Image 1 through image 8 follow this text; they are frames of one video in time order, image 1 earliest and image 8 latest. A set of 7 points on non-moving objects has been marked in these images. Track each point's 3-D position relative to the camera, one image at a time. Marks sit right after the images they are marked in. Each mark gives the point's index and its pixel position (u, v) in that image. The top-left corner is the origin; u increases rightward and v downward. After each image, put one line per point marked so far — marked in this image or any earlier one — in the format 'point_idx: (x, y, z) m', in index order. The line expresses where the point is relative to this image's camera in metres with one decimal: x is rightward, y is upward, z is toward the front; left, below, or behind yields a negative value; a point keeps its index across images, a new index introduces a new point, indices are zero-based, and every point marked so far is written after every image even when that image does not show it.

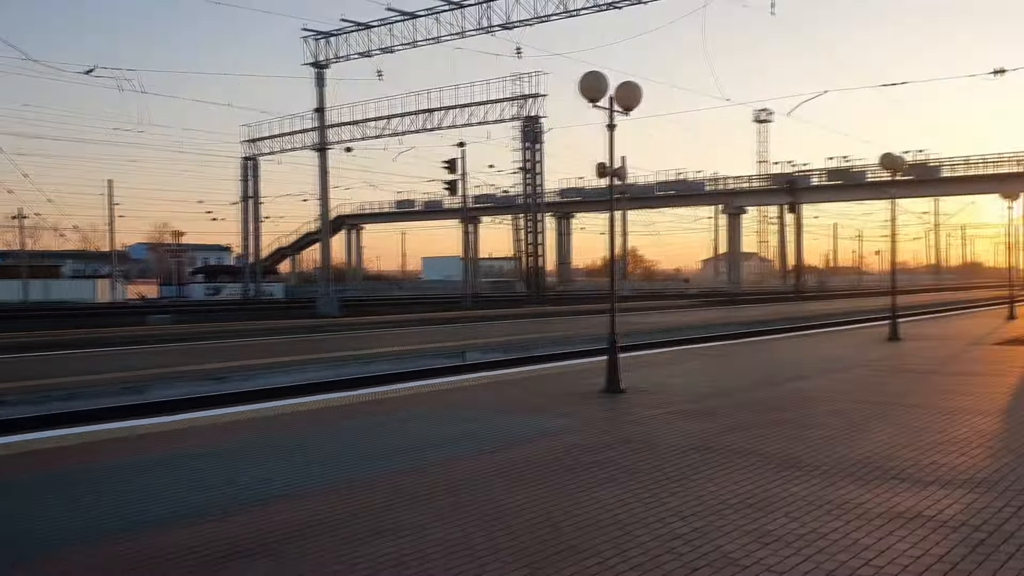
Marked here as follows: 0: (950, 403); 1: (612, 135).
0: (+5.3, -1.4, +11.8) m
1: (+1.3, +2.1, +12.9) m
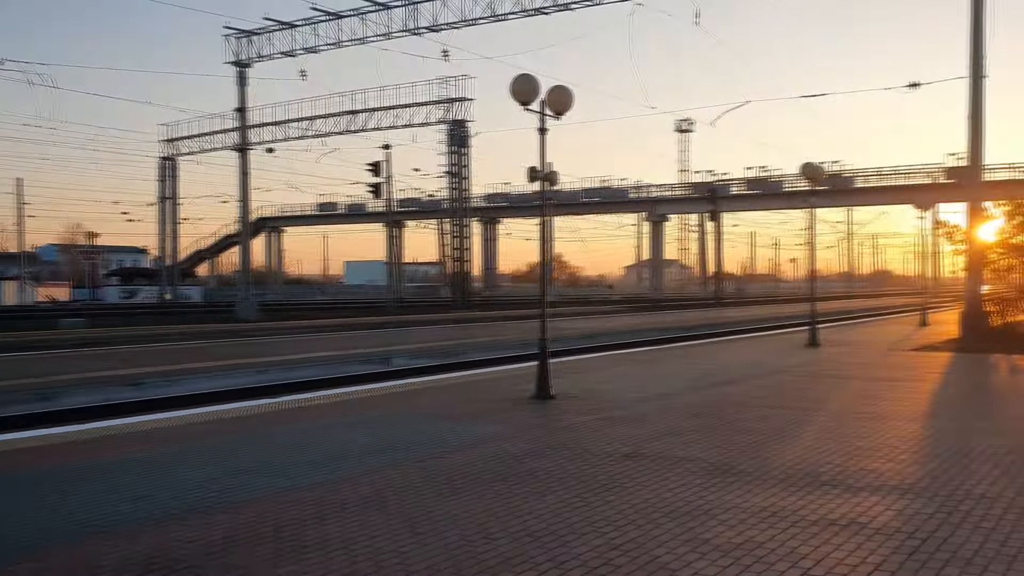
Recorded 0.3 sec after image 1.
0: (+4.4, -1.5, +12.0) m
1: (+0.4, +2.0, +12.8) m
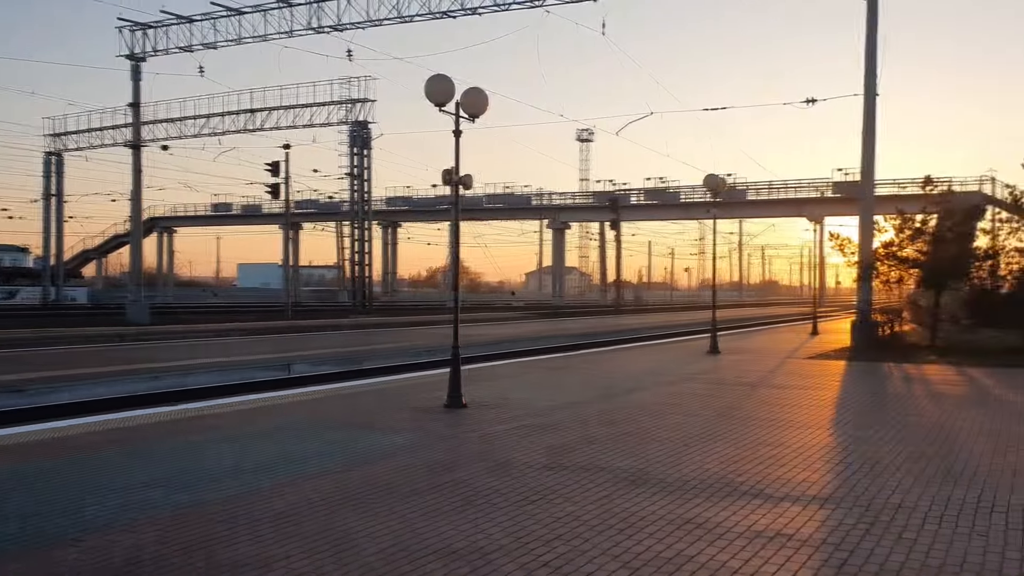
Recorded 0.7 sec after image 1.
0: (+3.3, -1.6, +12.2) m
1: (-0.7, +1.9, +12.6) m
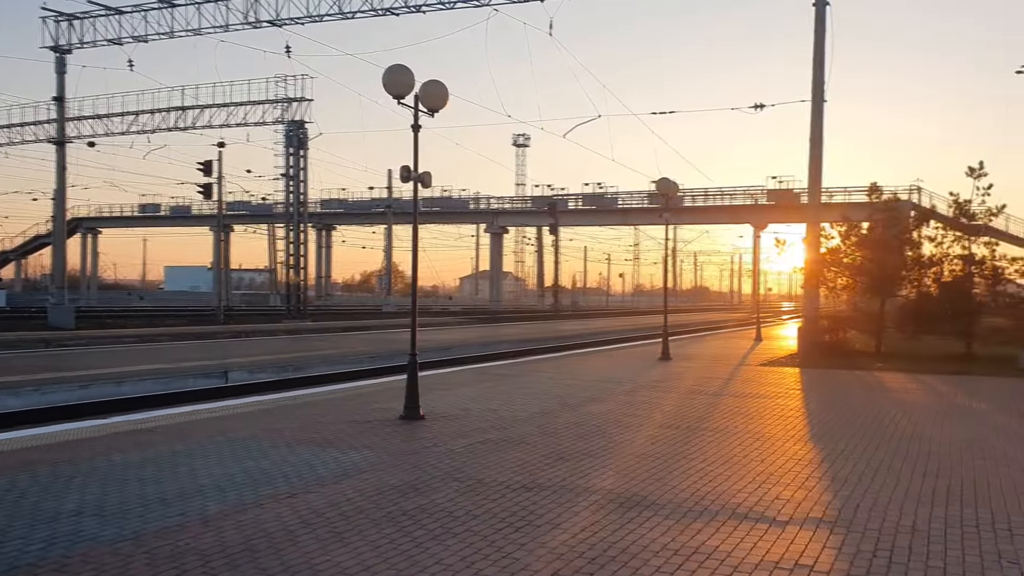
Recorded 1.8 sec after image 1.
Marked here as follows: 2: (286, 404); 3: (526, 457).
0: (+2.9, -1.7, +11.7) m
1: (-1.2, +1.9, +11.8) m
2: (-3.1, -1.6, +13.2) m
3: (+0.1, -1.6, +9.3) m
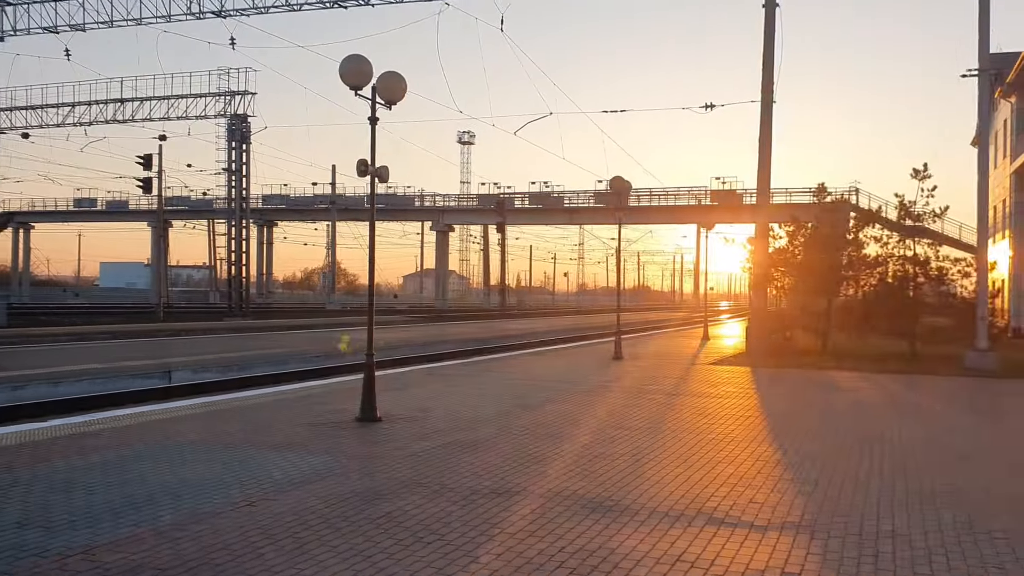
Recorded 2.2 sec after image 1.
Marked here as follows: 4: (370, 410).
0: (+2.4, -1.7, +11.6) m
1: (-1.6, +1.9, +11.5) m
2: (-3.6, -1.5, +12.7) m
3: (-0.2, -1.6, +9.1) m
4: (-1.7, -1.4, +11.5) m
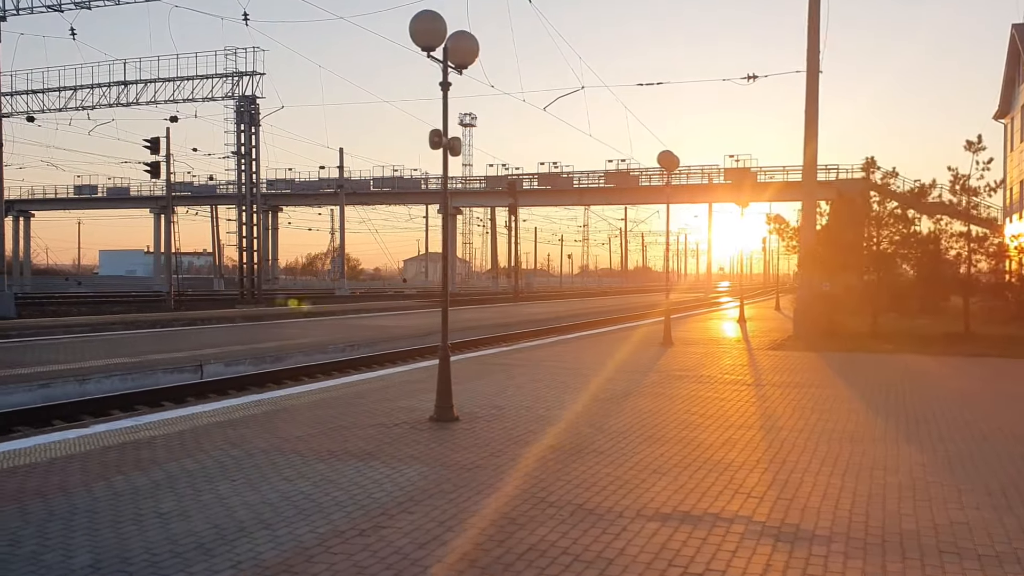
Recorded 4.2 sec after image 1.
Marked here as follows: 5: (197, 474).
0: (+3.4, -1.5, +10.4) m
1: (-0.7, +2.0, +10.3) m
2: (-2.6, -1.4, +11.6) m
3: (+0.8, -1.5, +7.9) m
4: (-0.7, -1.3, +10.3) m
5: (-2.4, -1.4, +7.4) m
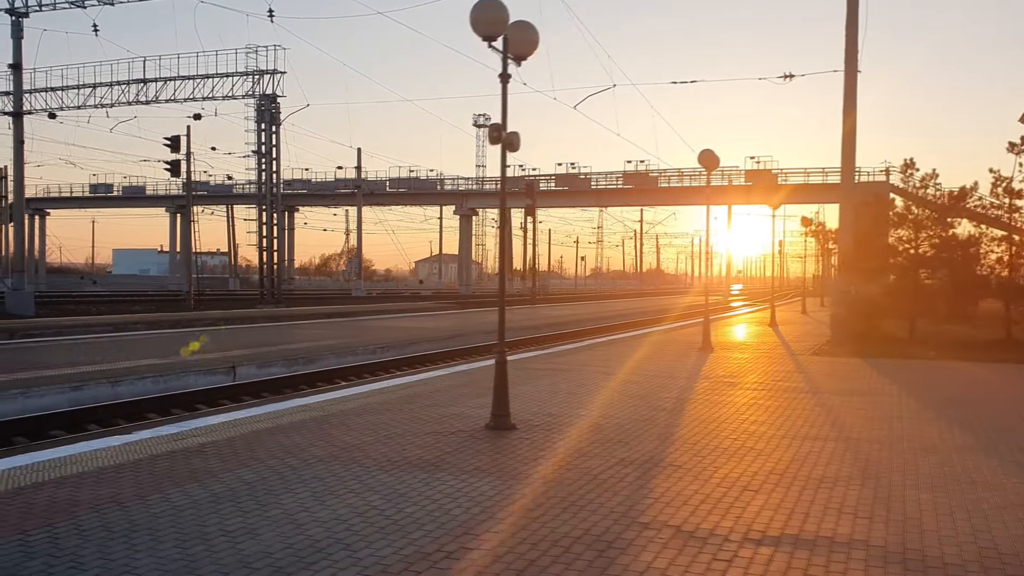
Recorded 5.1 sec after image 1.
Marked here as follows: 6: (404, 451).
0: (+4.0, -1.5, +9.9) m
1: (-0.1, +2.0, +9.8) m
2: (-2.0, -1.4, +11.1) m
3: (+1.4, -1.5, +7.4) m
4: (-0.1, -1.3, +9.8) m
5: (-1.8, -1.4, +7.0) m
6: (-1.0, -1.4, +8.5) m
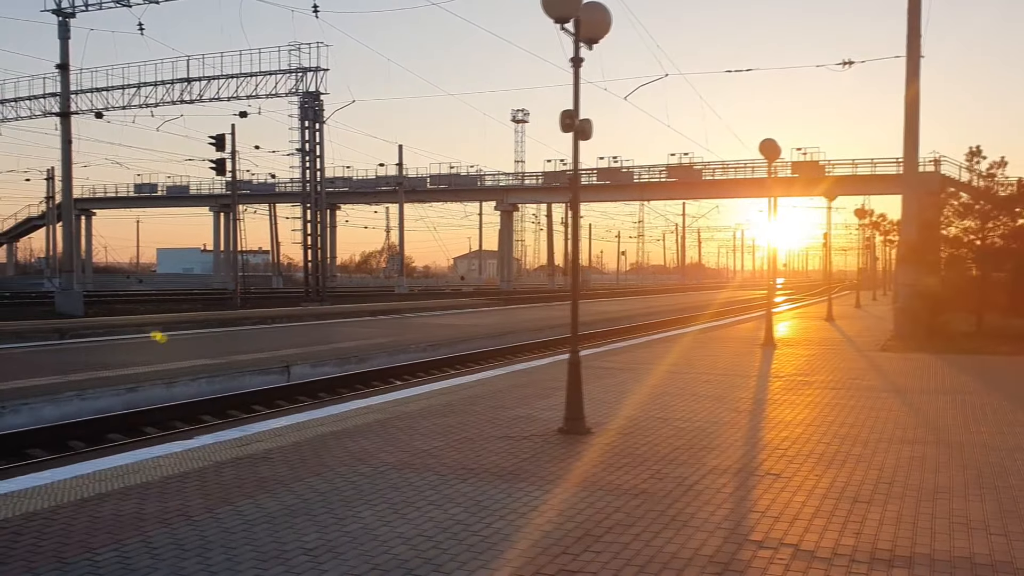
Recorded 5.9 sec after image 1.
0: (+4.7, -1.4, +9.3) m
1: (+0.6, +2.1, +9.3) m
2: (-1.3, -1.4, +10.7) m
3: (+2.0, -1.4, +6.9) m
4: (+0.6, -1.3, +9.3) m
5: (-1.2, -1.4, +6.6) m
6: (-0.3, -1.4, +8.0) m
